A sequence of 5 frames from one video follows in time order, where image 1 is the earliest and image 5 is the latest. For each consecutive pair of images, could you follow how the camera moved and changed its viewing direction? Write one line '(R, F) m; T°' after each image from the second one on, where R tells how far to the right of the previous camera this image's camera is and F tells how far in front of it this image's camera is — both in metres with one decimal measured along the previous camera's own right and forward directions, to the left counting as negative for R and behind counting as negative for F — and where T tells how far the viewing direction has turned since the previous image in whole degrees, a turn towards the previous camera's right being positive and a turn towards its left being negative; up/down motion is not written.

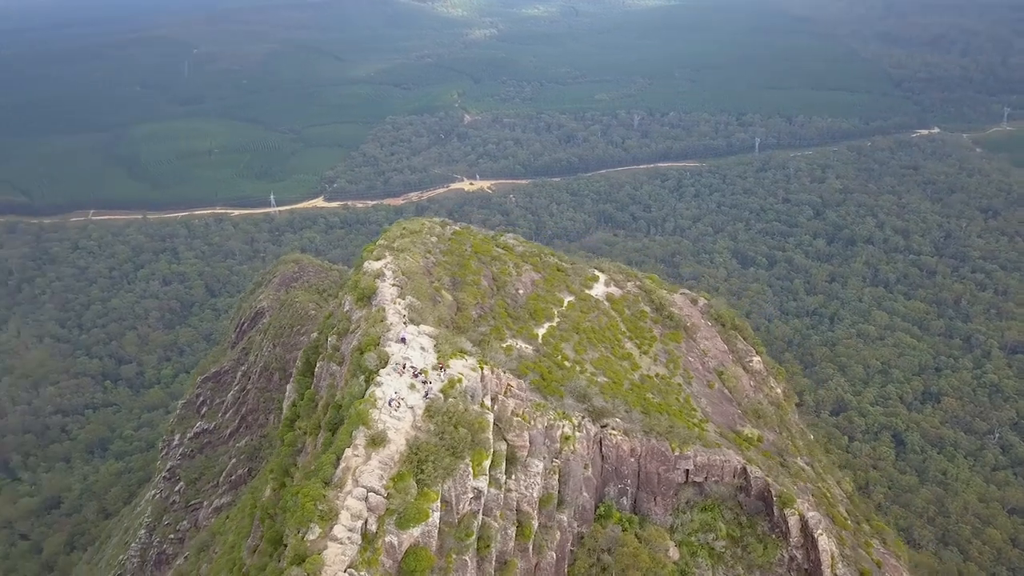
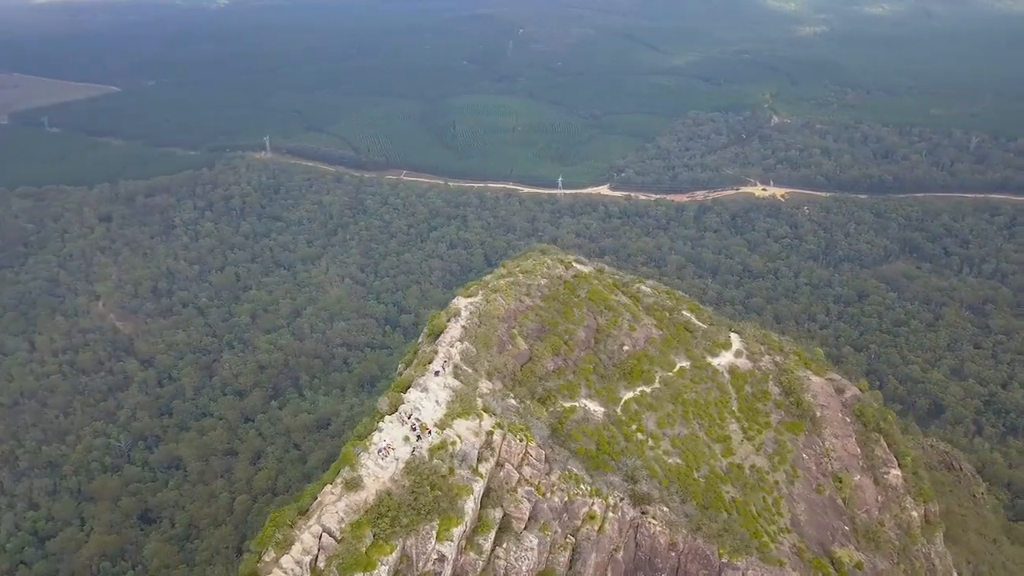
(+6.9, +1.3) m; -20°
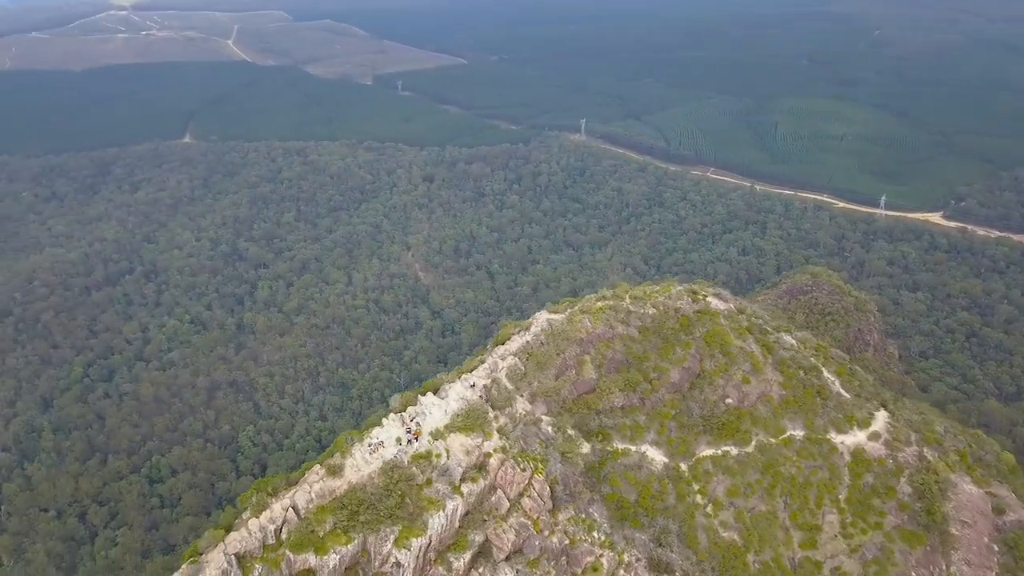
(+7.3, +2.2) m; -21°
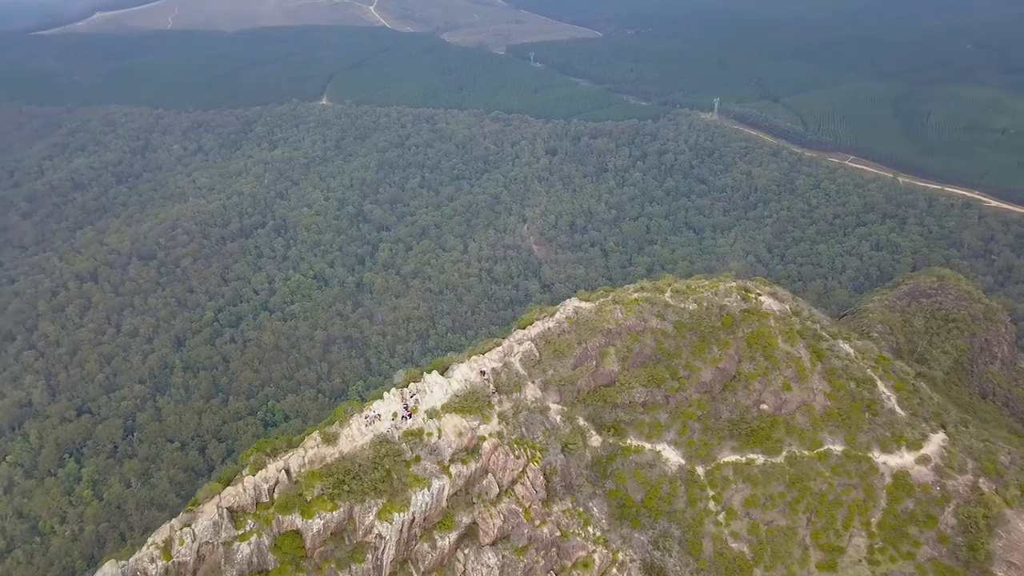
(+3.2, +0.6) m; -8°
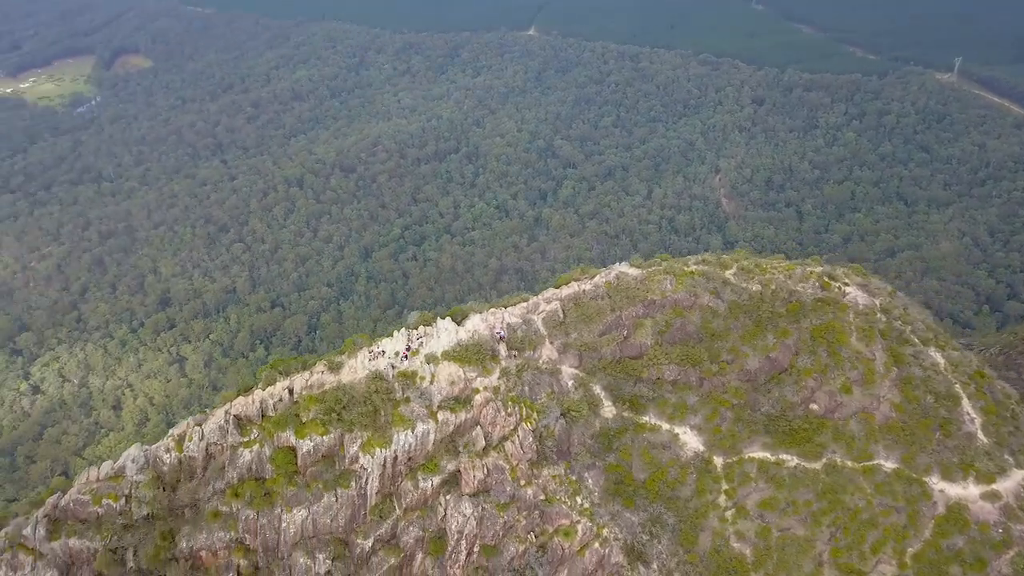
(+4.9, +1.1) m; -13°
